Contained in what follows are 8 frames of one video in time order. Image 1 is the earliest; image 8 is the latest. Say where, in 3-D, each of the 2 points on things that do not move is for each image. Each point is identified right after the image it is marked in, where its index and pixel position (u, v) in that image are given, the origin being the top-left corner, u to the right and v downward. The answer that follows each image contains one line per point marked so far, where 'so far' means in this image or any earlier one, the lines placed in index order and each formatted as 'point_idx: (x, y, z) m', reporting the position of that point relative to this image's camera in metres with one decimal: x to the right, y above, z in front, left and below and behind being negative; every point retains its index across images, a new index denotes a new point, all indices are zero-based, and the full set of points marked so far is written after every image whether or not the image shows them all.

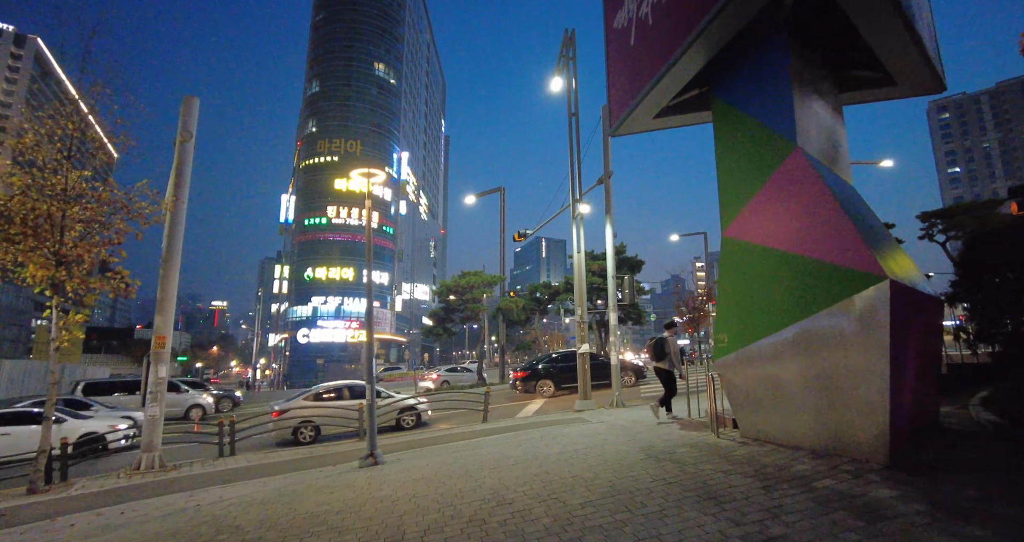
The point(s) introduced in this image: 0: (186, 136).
0: (-8.3, +3.5, +12.8) m
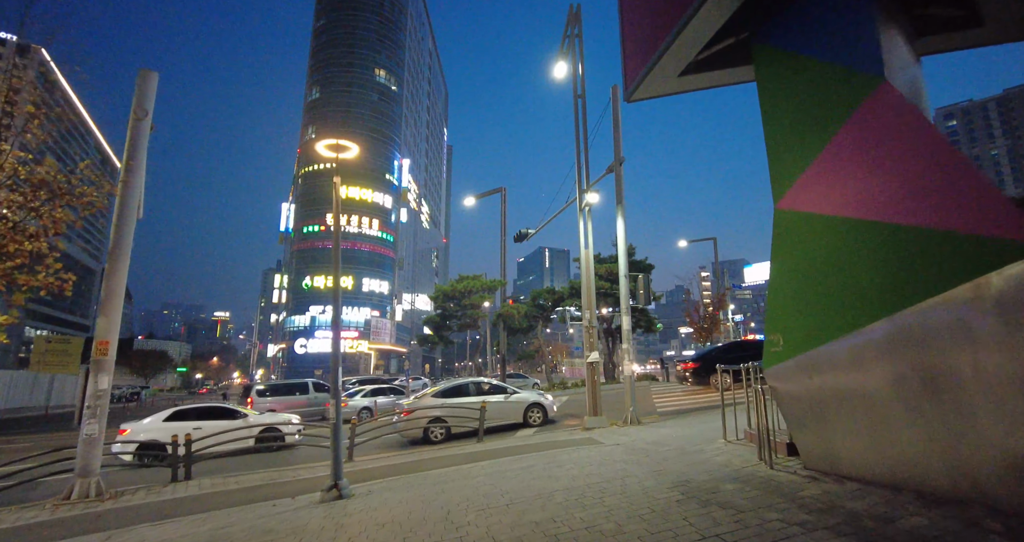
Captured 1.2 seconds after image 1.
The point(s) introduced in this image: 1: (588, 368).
0: (-8.4, +3.6, +11.3) m
1: (+1.9, -2.4, +12.2) m
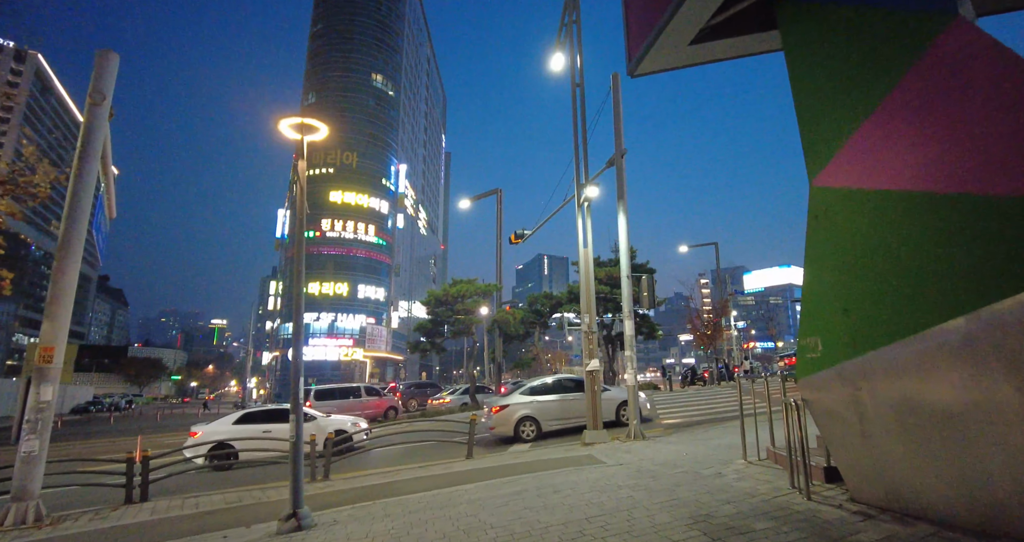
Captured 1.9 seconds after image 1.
0: (-8.5, +3.6, +10.4) m
1: (+1.7, -2.4, +11.2) m
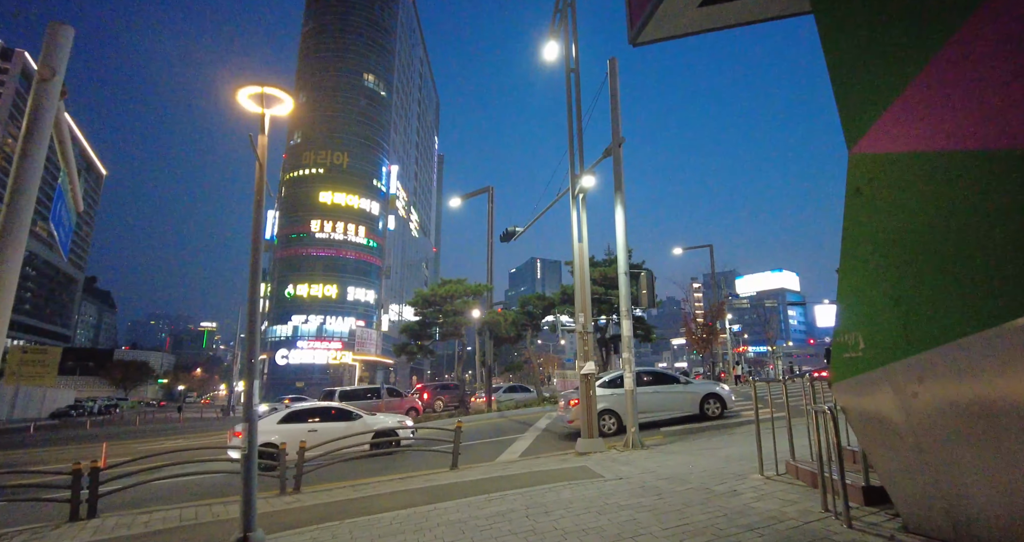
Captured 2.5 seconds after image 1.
0: (-8.7, +3.7, +9.4) m
1: (+1.4, -2.3, +10.4) m
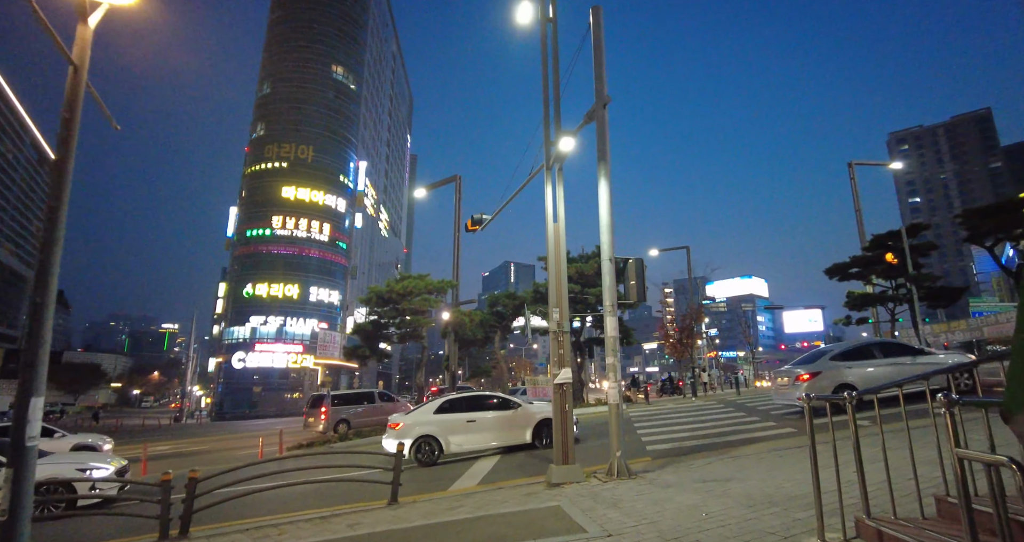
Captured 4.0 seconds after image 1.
0: (-9.3, +4.1, +6.9) m
1: (+0.7, -2.0, +8.4) m
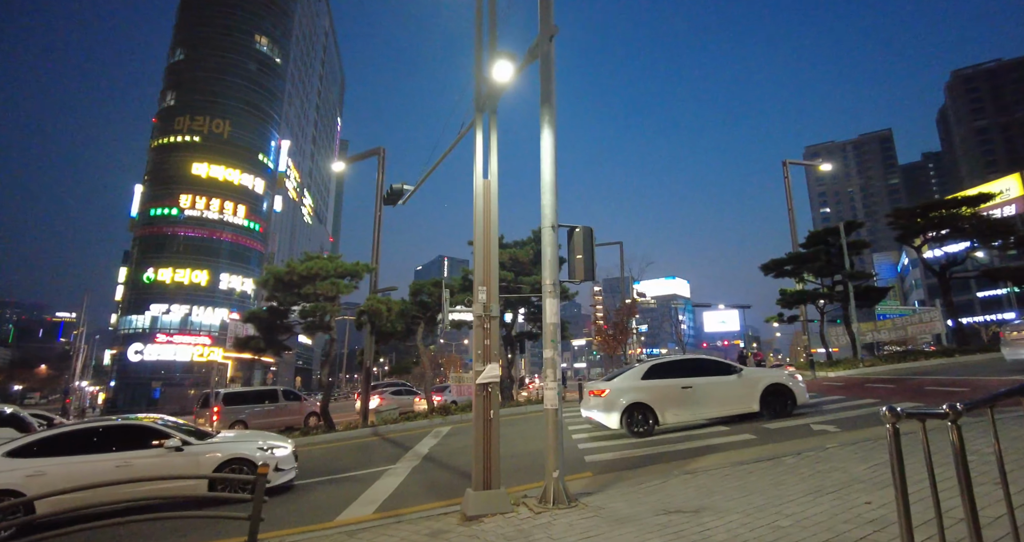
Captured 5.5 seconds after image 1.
0: (-10.0, +4.9, +3.7) m
1: (-0.4, -1.6, +6.5) m
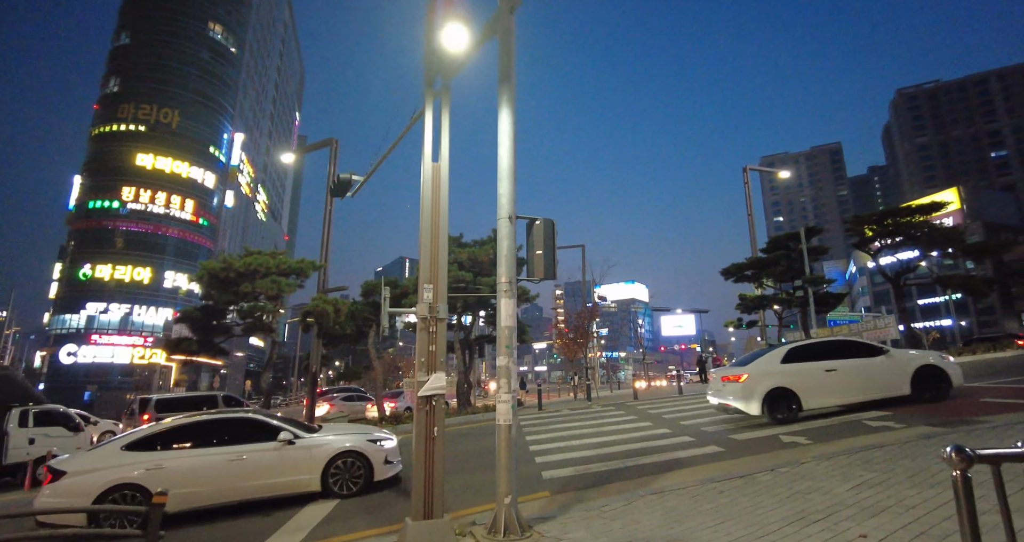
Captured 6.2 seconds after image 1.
0: (-10.3, +5.1, +2.2) m
1: (-1.0, -1.5, +5.6) m
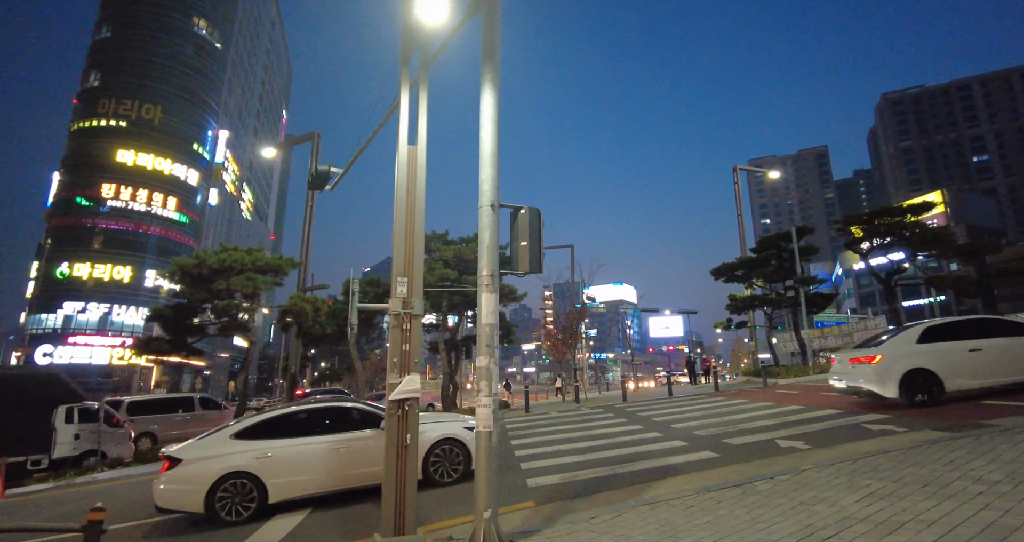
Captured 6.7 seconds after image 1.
0: (-10.3, +5.2, +1.6) m
1: (-1.2, -1.5, +5.2) m
